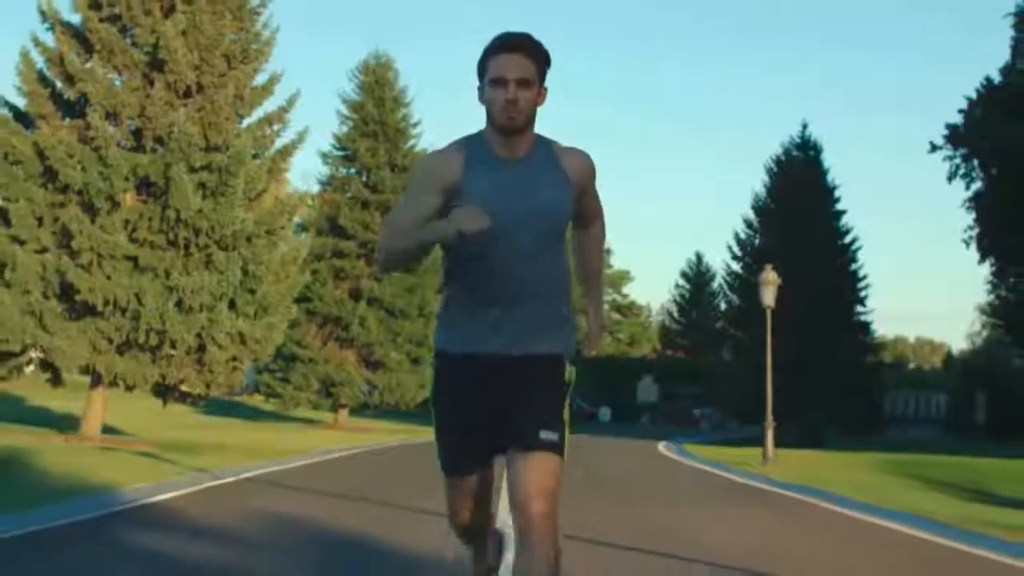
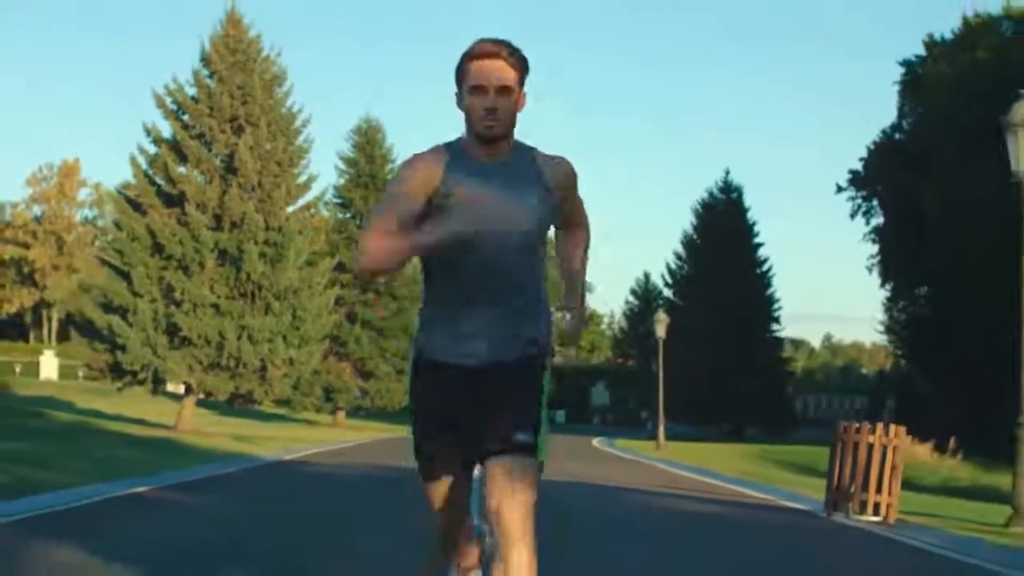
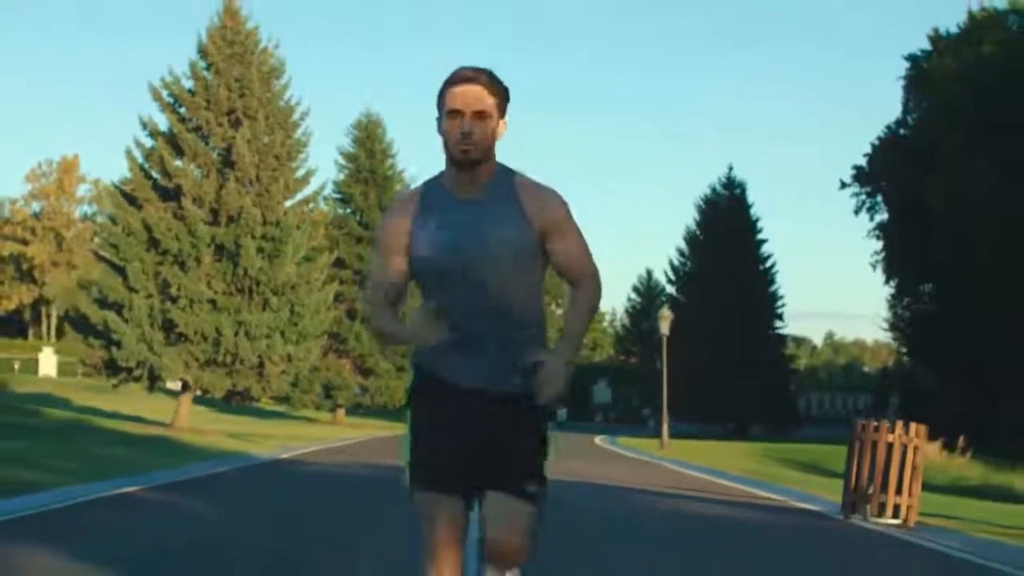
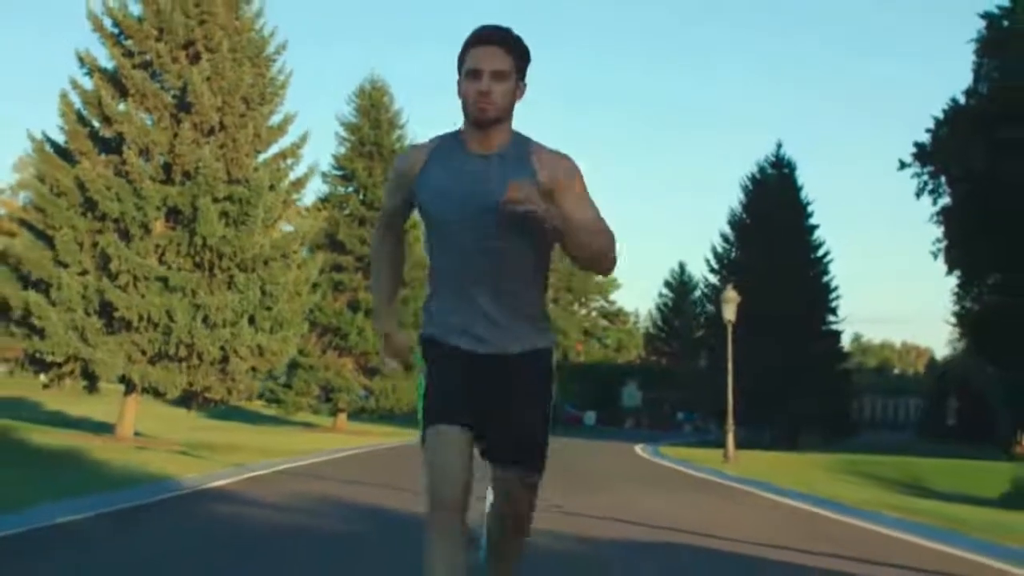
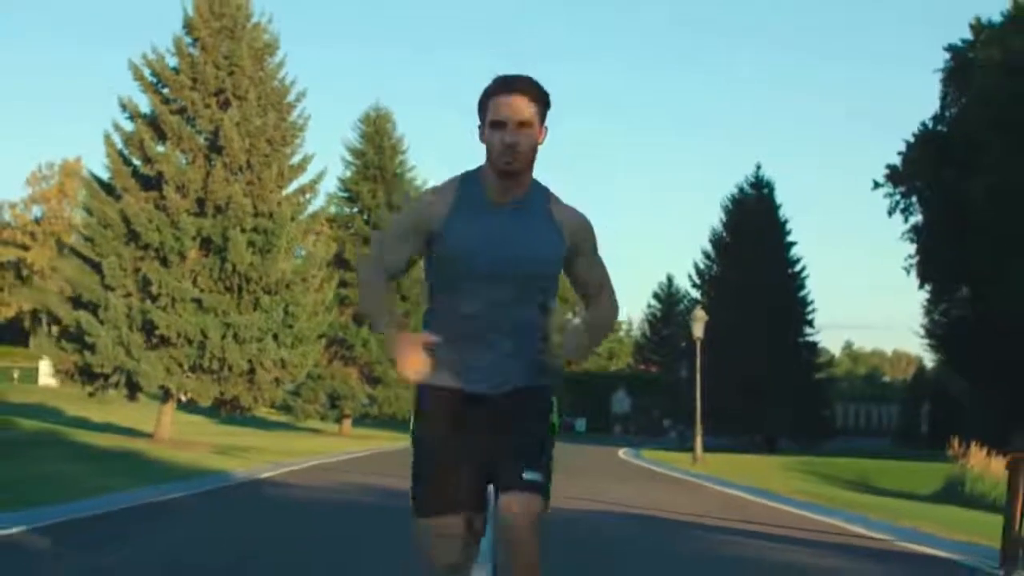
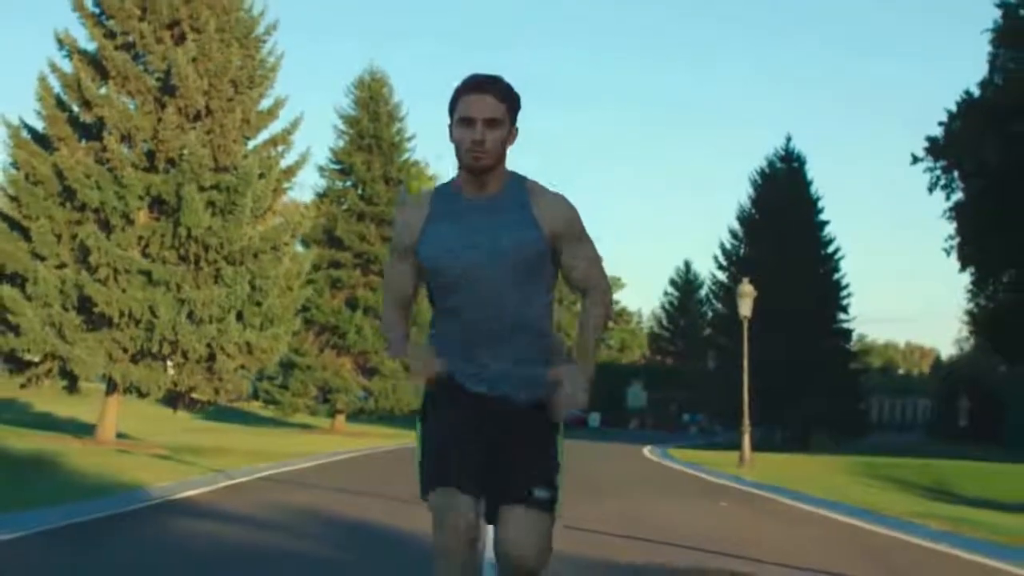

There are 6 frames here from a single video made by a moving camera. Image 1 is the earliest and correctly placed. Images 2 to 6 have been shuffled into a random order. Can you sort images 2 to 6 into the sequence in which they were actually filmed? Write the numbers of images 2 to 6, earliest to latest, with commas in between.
6, 4, 5, 3, 2
